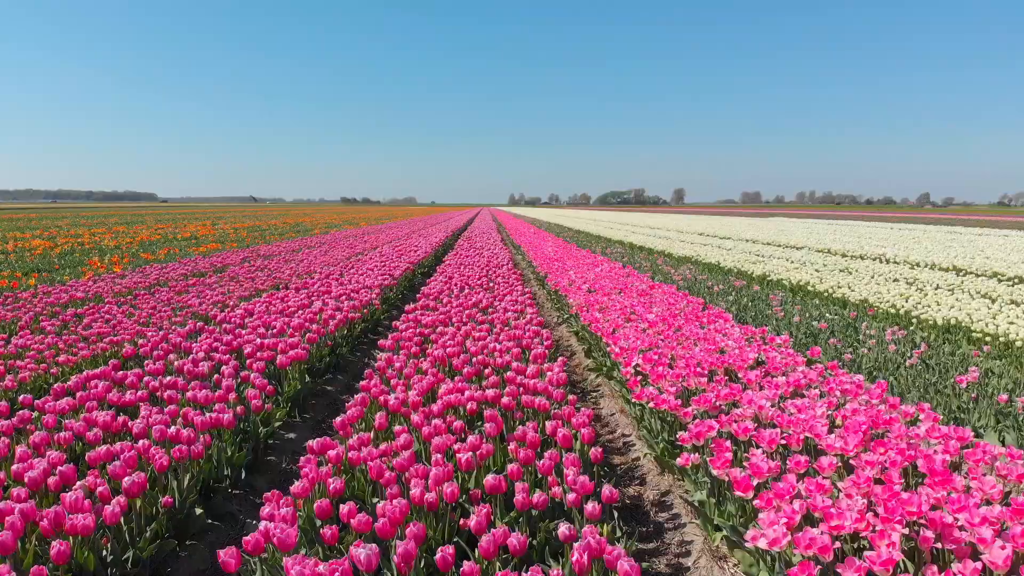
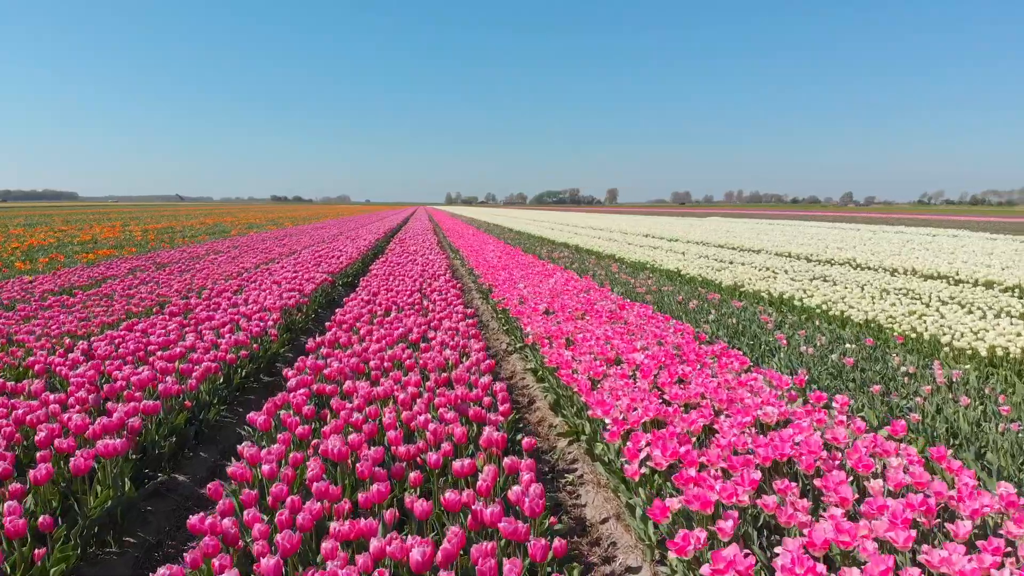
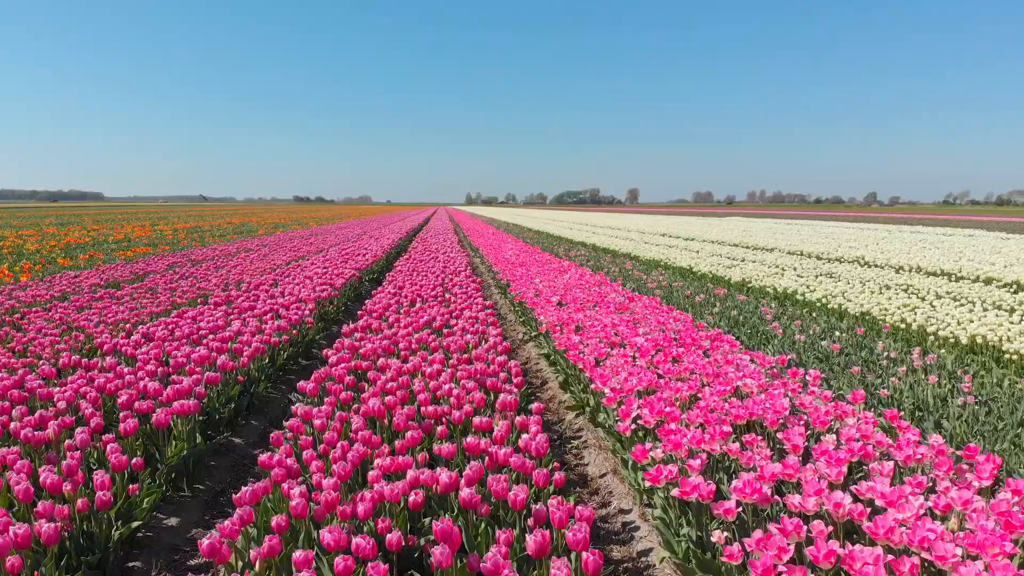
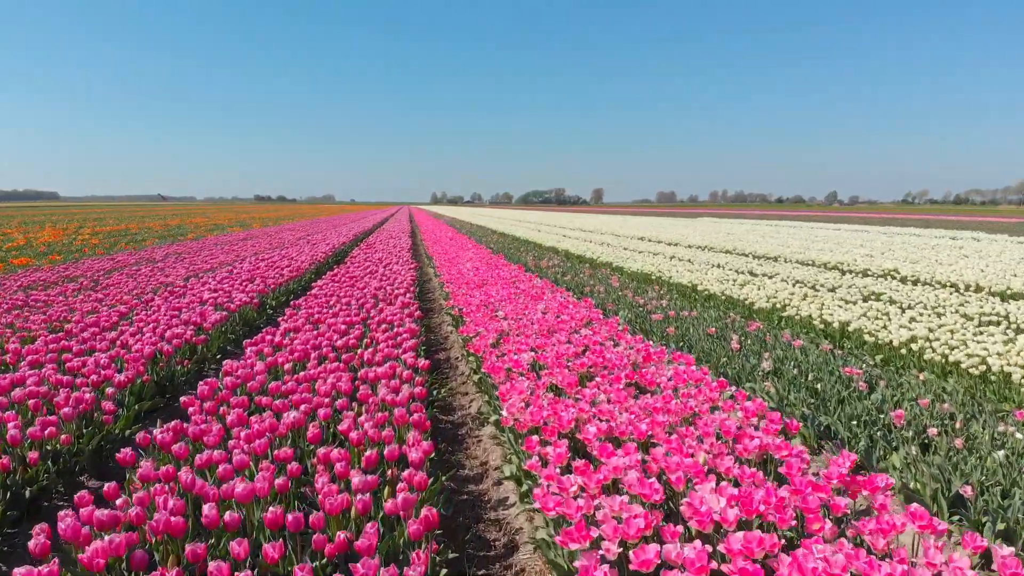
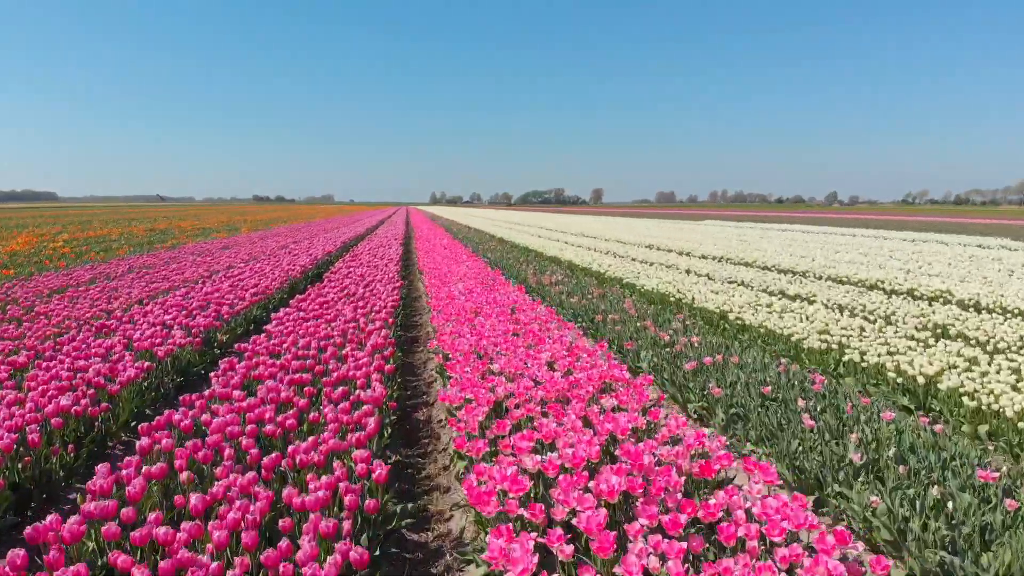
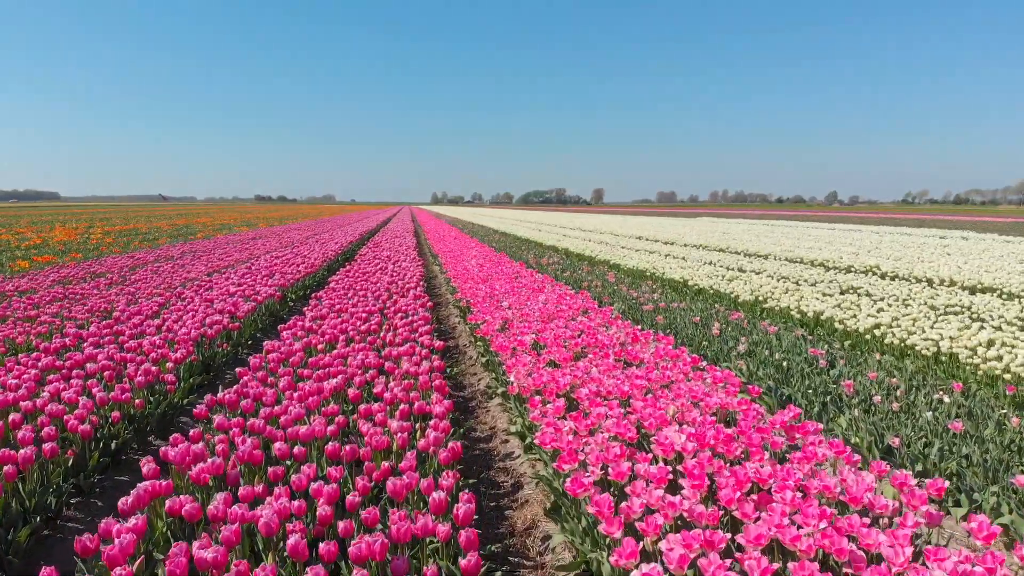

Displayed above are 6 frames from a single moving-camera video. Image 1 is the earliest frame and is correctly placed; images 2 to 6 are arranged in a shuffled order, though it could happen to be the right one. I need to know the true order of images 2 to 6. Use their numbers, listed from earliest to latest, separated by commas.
3, 2, 6, 4, 5
